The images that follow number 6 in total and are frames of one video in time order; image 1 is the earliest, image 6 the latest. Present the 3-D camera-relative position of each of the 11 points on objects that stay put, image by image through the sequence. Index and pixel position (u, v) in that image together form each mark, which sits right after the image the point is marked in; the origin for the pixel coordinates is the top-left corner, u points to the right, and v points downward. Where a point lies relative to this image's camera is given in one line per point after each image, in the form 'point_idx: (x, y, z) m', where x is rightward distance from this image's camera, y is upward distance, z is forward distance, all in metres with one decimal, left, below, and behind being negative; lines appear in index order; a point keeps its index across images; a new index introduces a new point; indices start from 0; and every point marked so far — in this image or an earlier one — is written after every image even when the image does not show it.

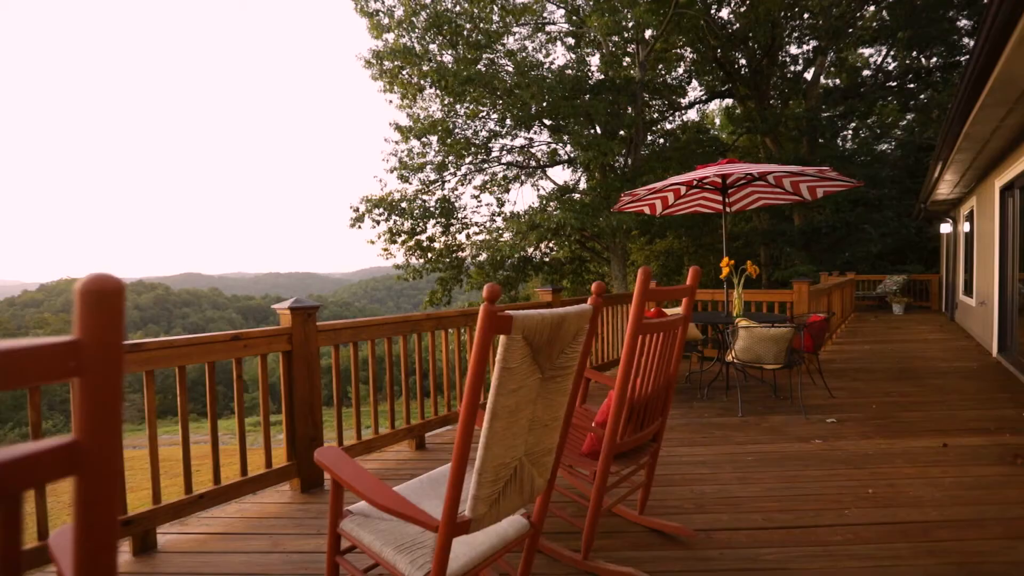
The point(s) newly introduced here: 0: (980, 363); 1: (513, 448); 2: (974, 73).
0: (+4.9, -0.8, +5.9) m
1: (0.0, -0.4, +1.5) m
2: (+3.0, +1.4, +3.7) m
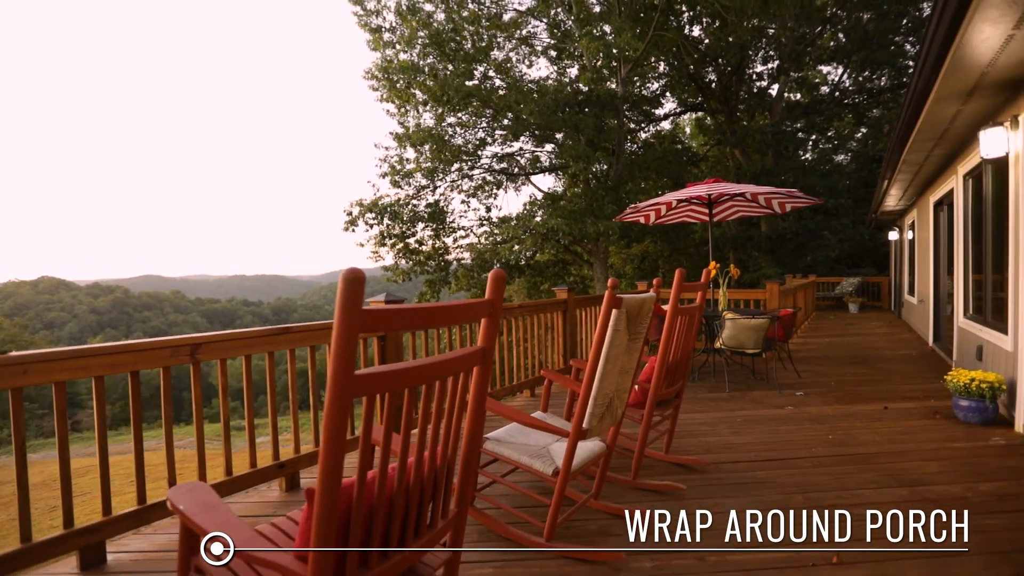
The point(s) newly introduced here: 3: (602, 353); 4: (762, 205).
0: (+5.0, -0.8, +6.9) m
1: (+0.4, -0.4, +2.4) m
2: (+3.3, +1.4, +4.7) m
3: (+0.4, -0.2, +2.3) m
4: (+2.9, +1.0, +6.4) m
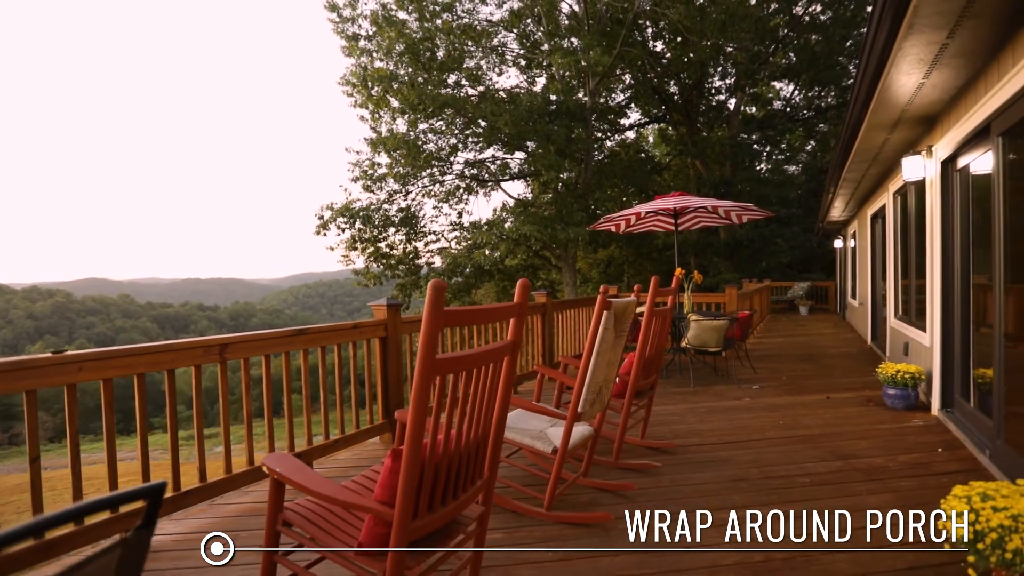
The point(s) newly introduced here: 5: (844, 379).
0: (+4.7, -0.8, +7.7) m
1: (+0.4, -0.4, +2.8) m
2: (+3.2, +1.3, +5.3) m
3: (+0.4, -0.3, +2.7) m
4: (+2.6, +0.9, +7.0) m
5: (+3.2, -0.9, +5.5) m
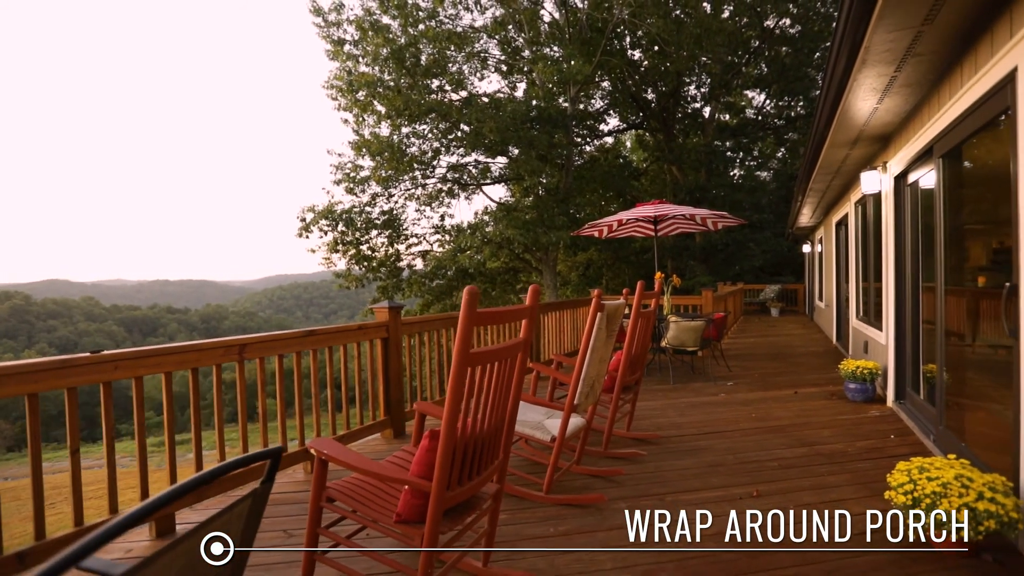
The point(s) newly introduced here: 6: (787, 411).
0: (+4.5, -0.9, +8.1) m
1: (+0.5, -0.5, +3.1) m
2: (+3.1, +1.3, +5.7) m
3: (+0.4, -0.3, +3.0) m
4: (+2.5, +0.9, +7.4) m
5: (+3.1, -0.9, +5.9) m
6: (+2.2, -1.0, +4.5) m
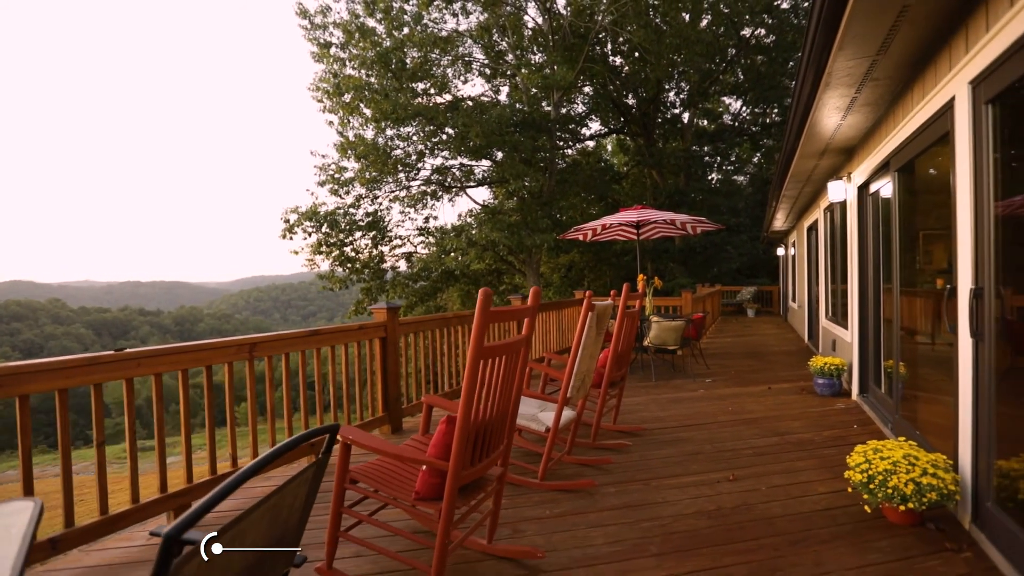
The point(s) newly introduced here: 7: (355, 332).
0: (+4.4, -0.9, +8.5) m
1: (+0.4, -0.5, +3.3) m
2: (+3.0, +1.3, +6.1) m
3: (+0.4, -0.3, +3.2) m
4: (+2.3, +0.8, +7.8) m
5: (+3.0, -0.9, +6.2) m
6: (+2.1, -1.0, +4.8) m
7: (-1.2, -0.3, +4.3) m
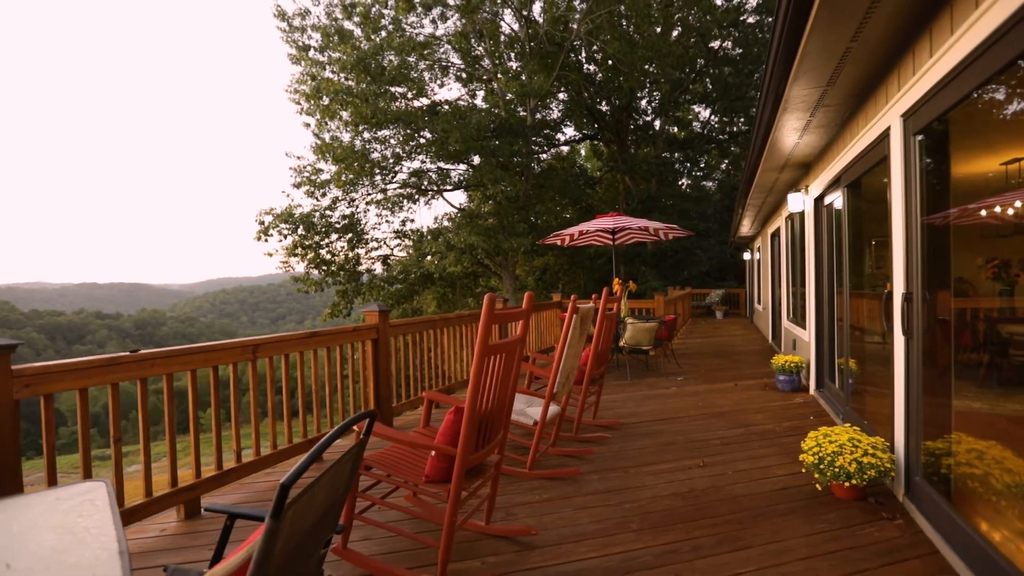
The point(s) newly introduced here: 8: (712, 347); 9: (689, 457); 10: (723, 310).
0: (+4.0, -0.9, +9.0) m
1: (+0.4, -0.5, +3.6) m
2: (+2.8, +1.2, +6.5) m
3: (+0.3, -0.3, +3.5) m
4: (+2.0, +0.8, +8.1) m
5: (+2.8, -1.0, +6.6) m
6: (+2.0, -1.0, +5.2) m
7: (-1.3, -0.4, +4.5) m
8: (+3.3, -1.0, +9.1) m
9: (+1.2, -1.1, +3.8) m
10: (+6.8, -0.7, +18.1) m
